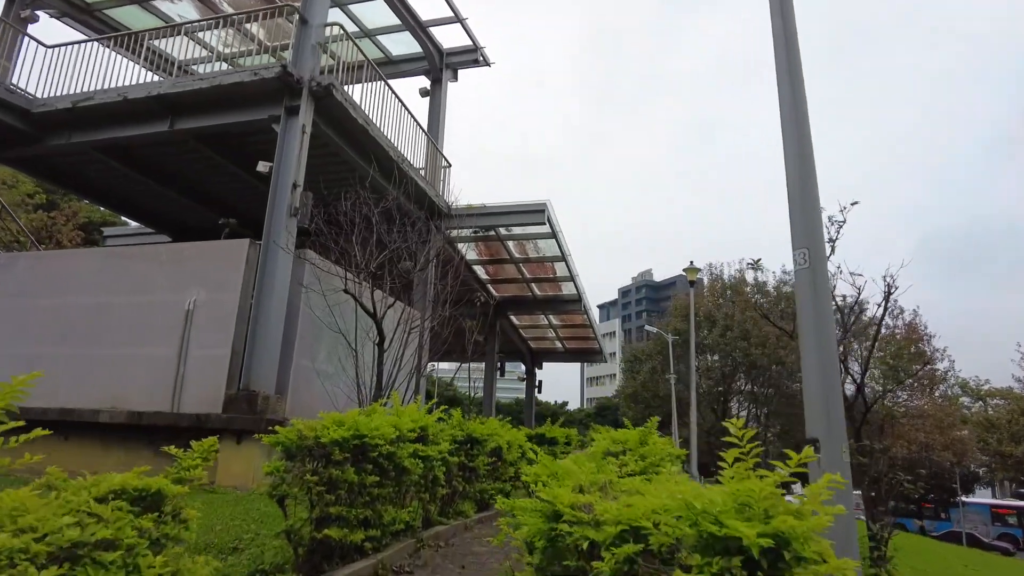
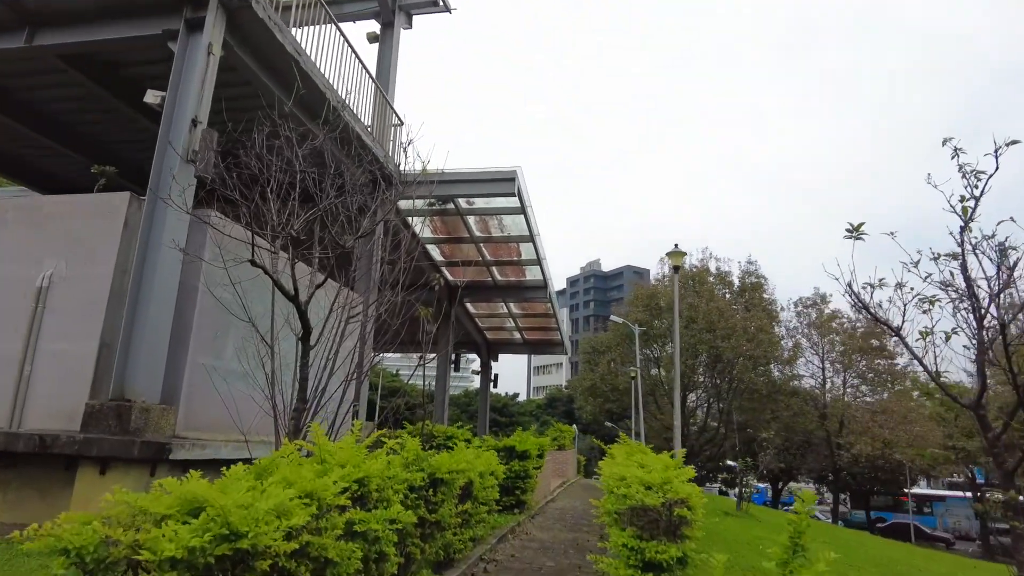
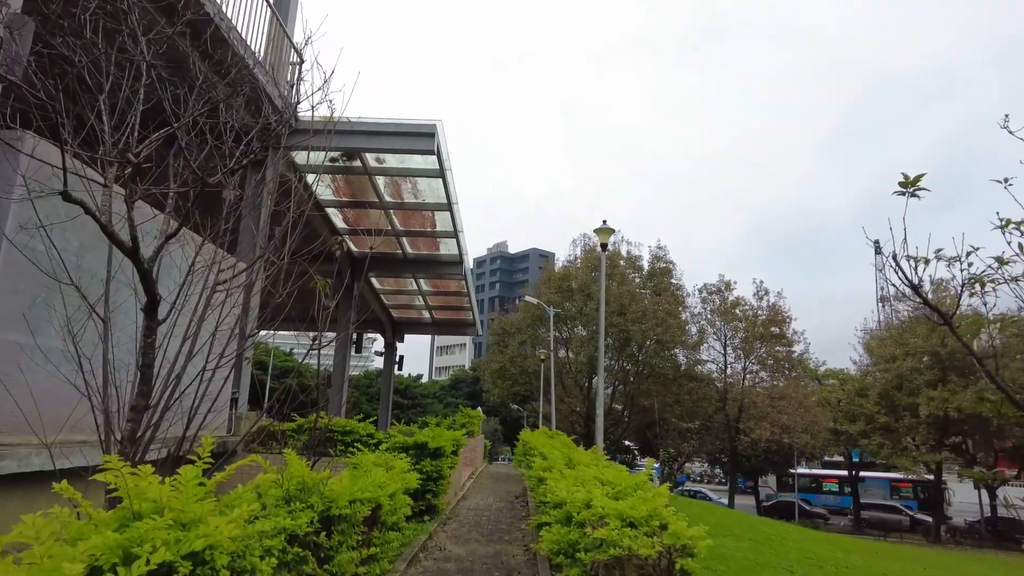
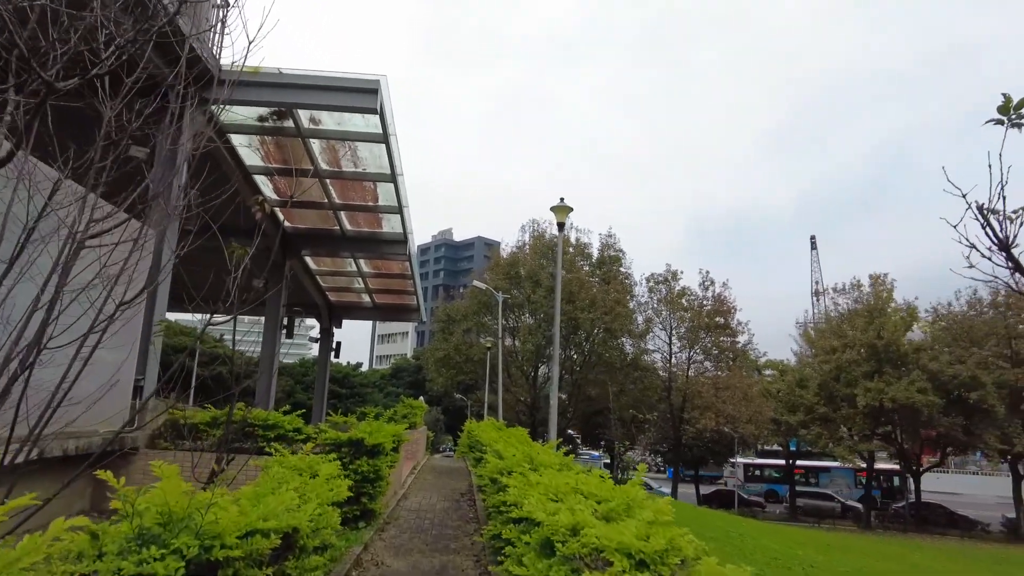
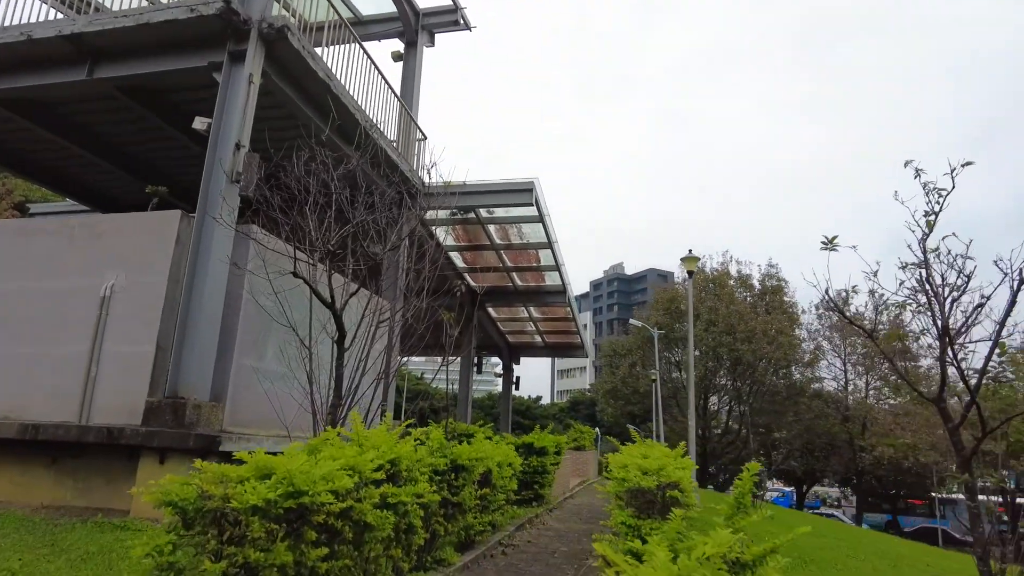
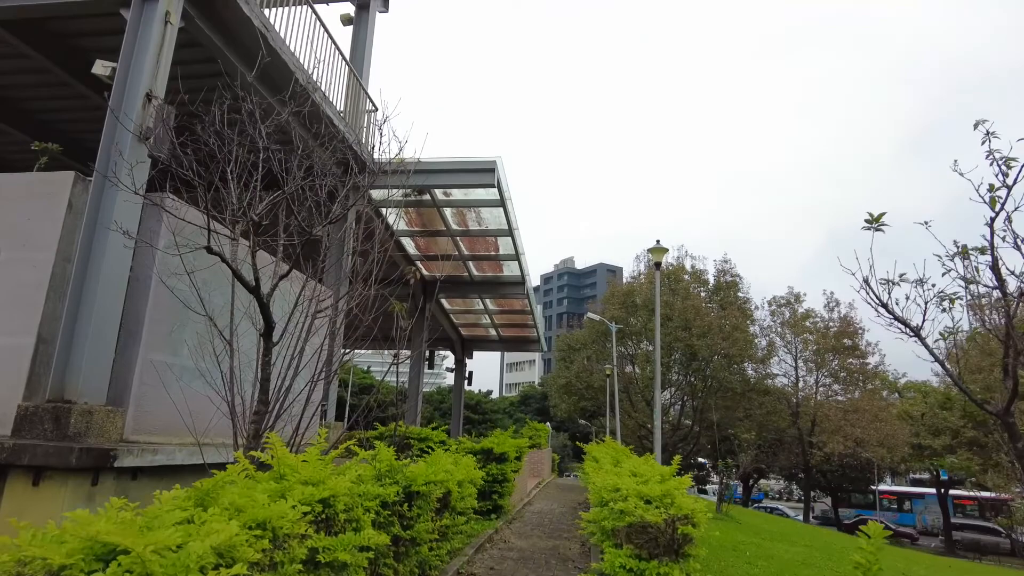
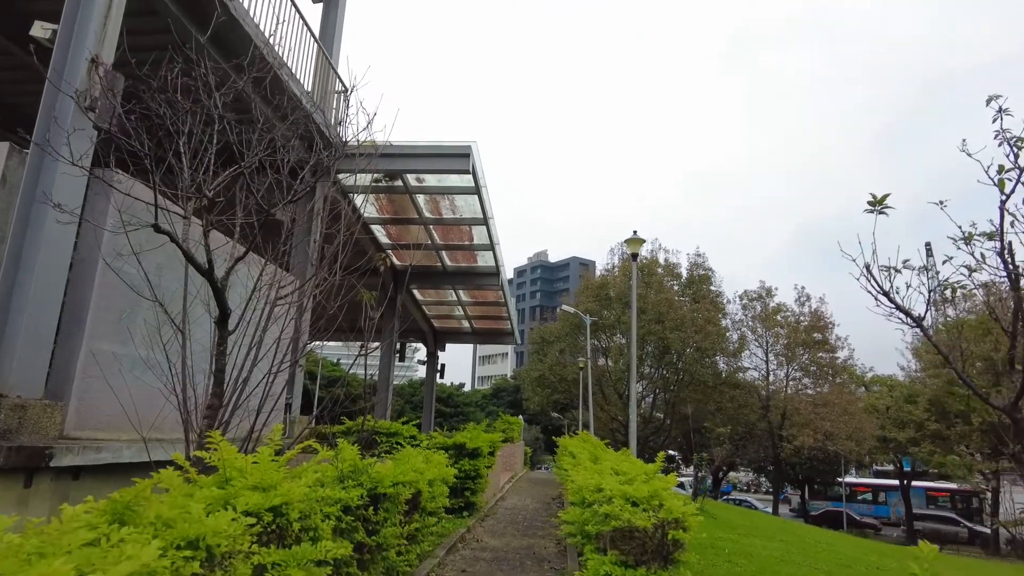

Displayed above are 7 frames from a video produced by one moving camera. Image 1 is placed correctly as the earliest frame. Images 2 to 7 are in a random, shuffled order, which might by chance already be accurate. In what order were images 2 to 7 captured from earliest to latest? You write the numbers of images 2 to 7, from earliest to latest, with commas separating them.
5, 2, 6, 7, 3, 4
